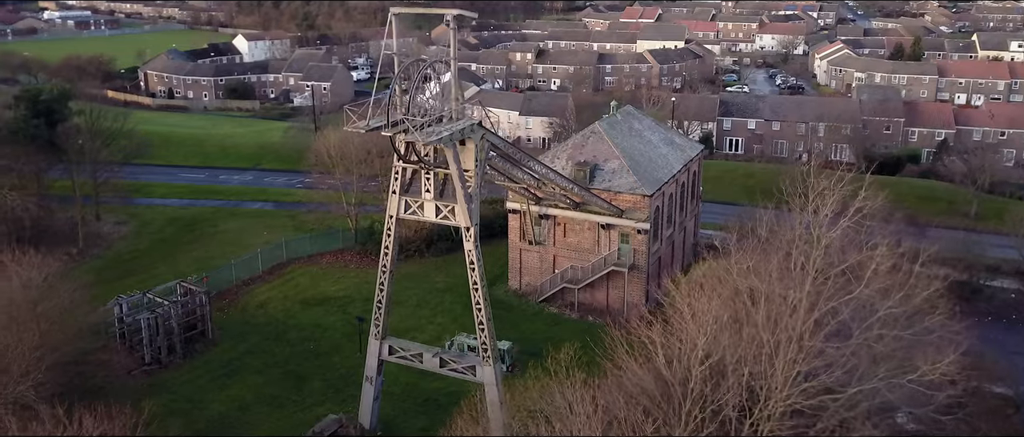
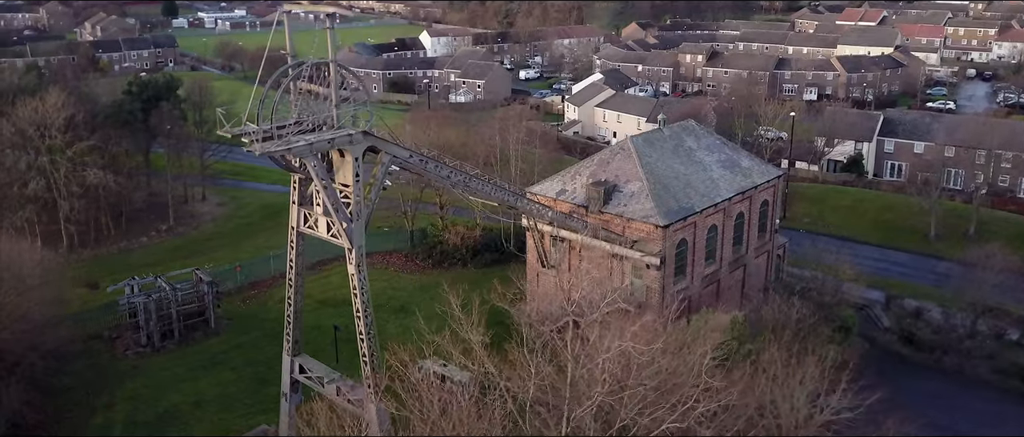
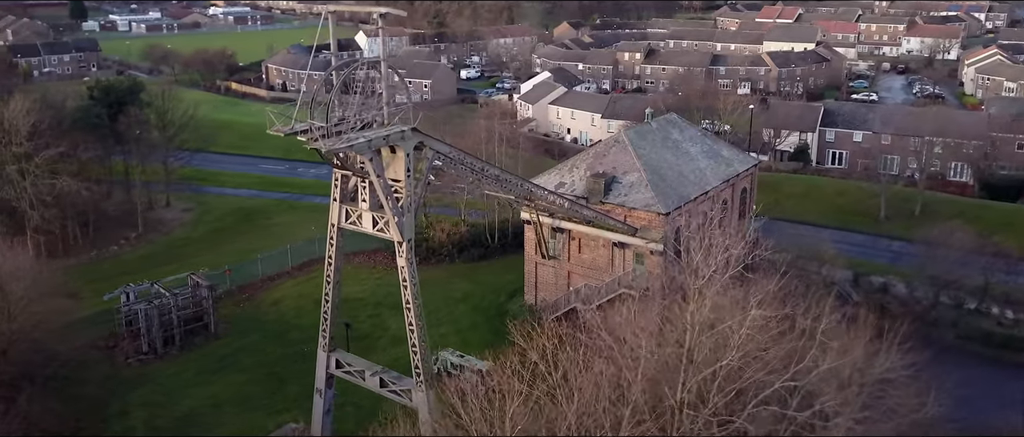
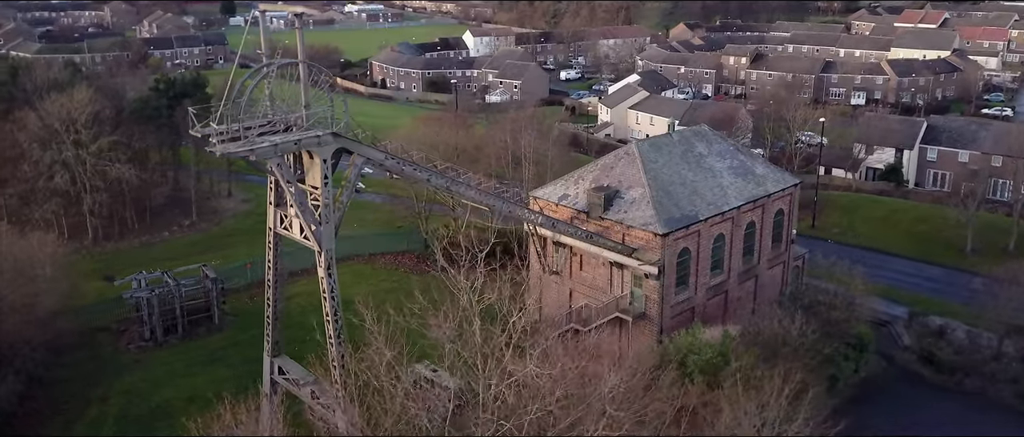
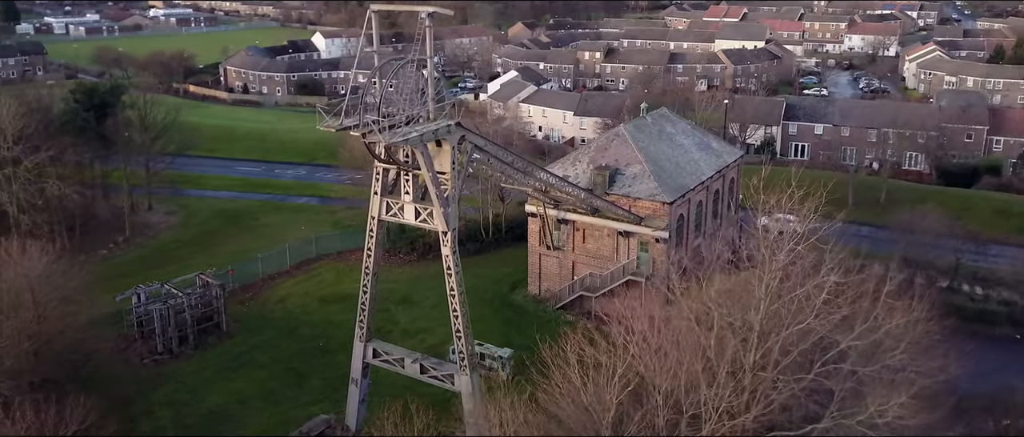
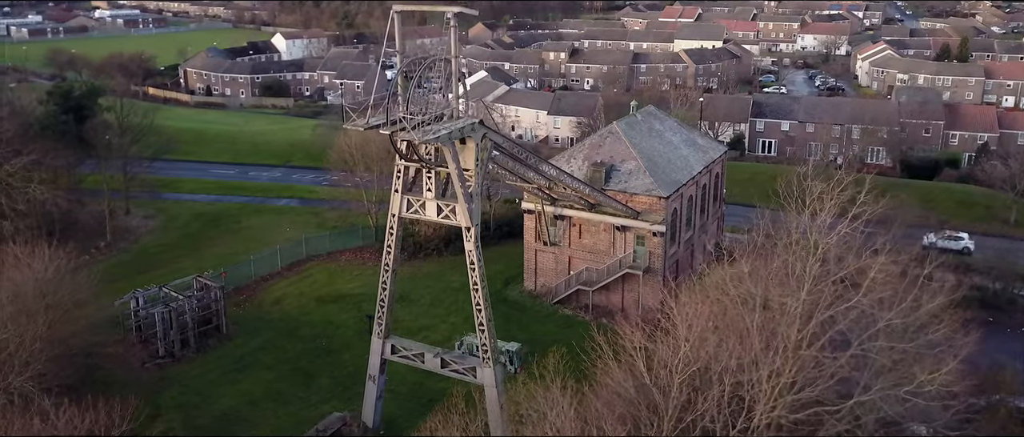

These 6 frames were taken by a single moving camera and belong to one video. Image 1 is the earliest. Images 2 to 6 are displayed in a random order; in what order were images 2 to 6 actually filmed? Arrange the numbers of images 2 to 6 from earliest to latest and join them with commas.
6, 5, 3, 2, 4
